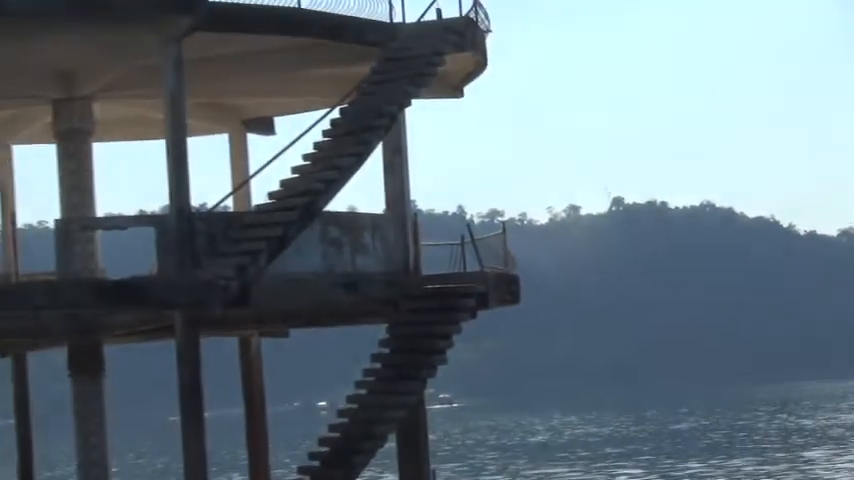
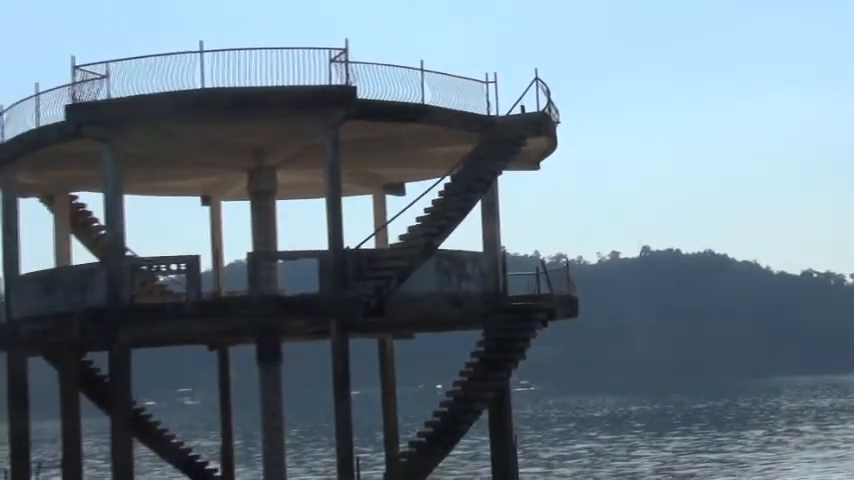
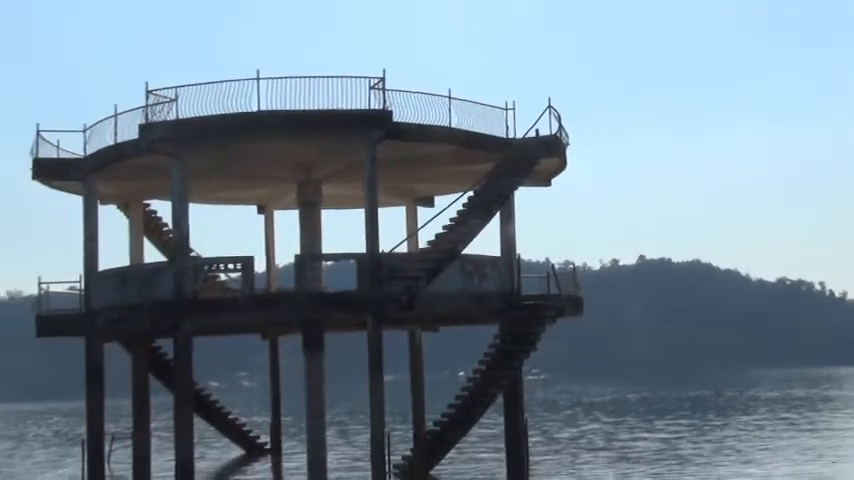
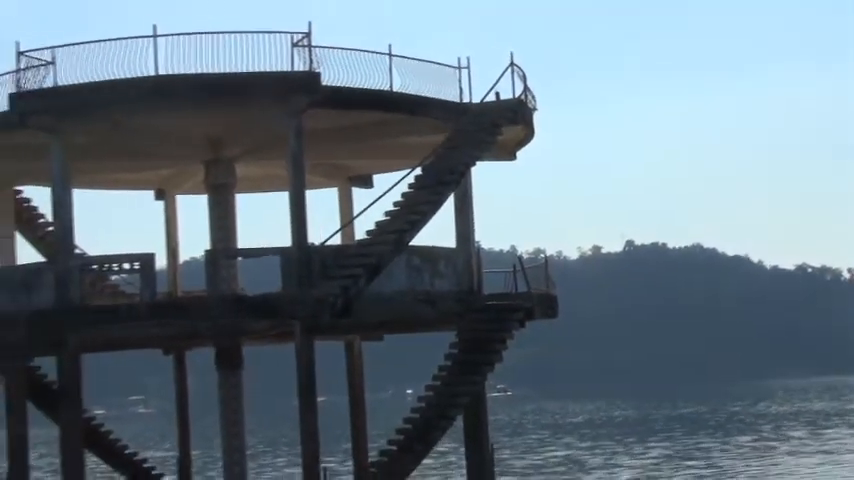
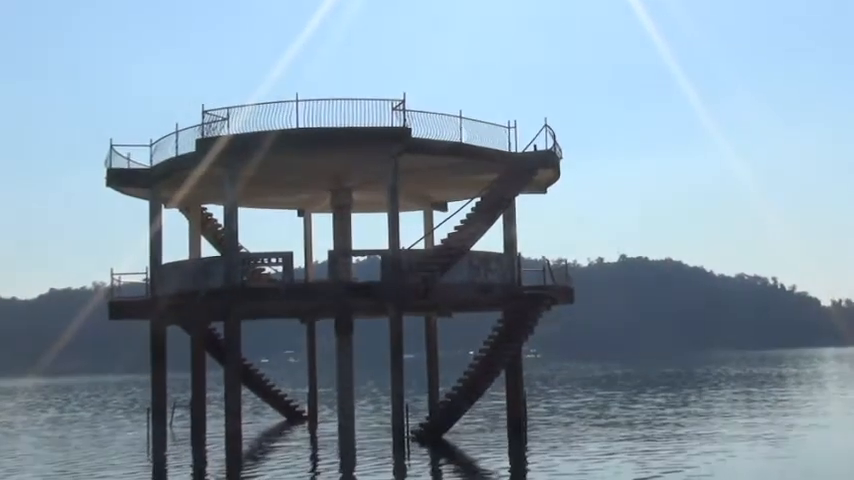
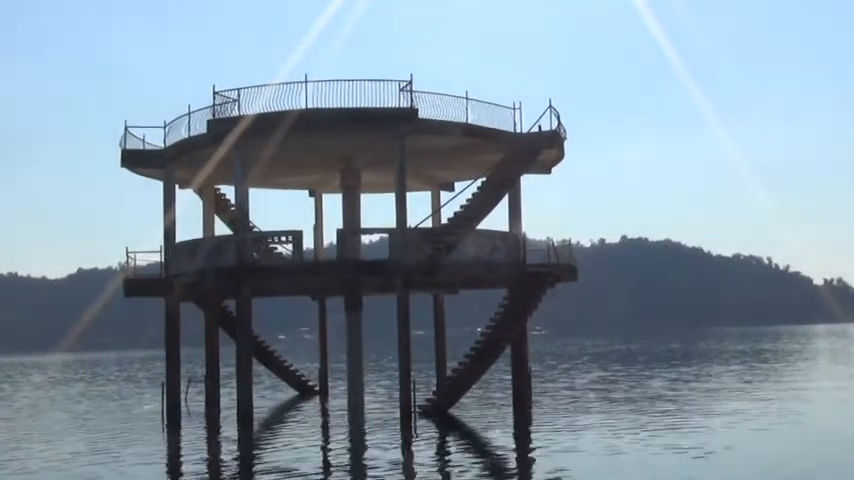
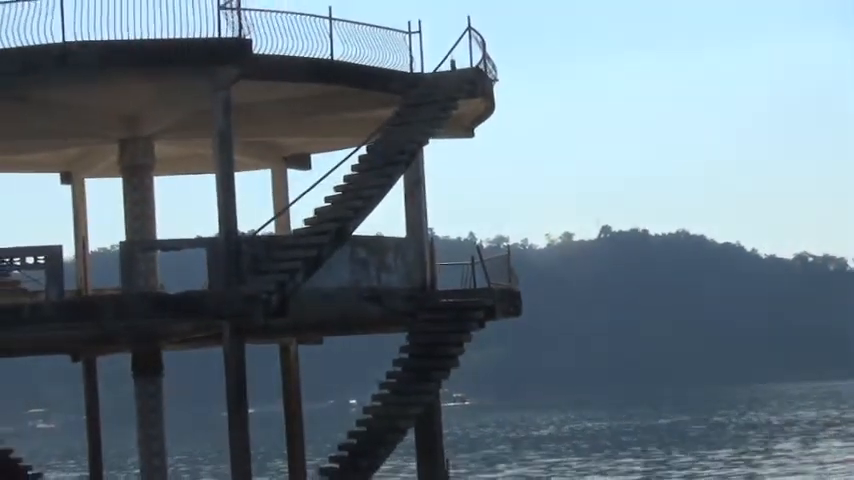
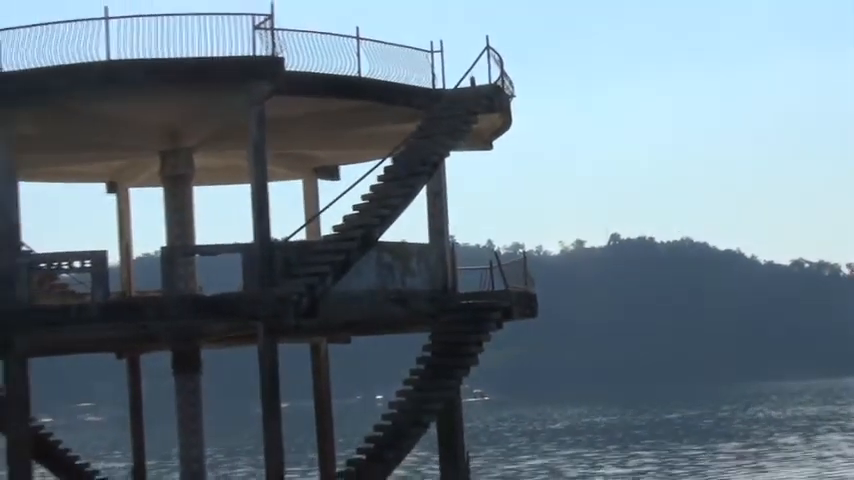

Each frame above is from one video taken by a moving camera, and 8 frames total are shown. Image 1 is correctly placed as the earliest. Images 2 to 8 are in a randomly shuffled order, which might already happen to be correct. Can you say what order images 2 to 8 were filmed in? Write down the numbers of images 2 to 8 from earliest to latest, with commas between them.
7, 8, 4, 2, 3, 5, 6
